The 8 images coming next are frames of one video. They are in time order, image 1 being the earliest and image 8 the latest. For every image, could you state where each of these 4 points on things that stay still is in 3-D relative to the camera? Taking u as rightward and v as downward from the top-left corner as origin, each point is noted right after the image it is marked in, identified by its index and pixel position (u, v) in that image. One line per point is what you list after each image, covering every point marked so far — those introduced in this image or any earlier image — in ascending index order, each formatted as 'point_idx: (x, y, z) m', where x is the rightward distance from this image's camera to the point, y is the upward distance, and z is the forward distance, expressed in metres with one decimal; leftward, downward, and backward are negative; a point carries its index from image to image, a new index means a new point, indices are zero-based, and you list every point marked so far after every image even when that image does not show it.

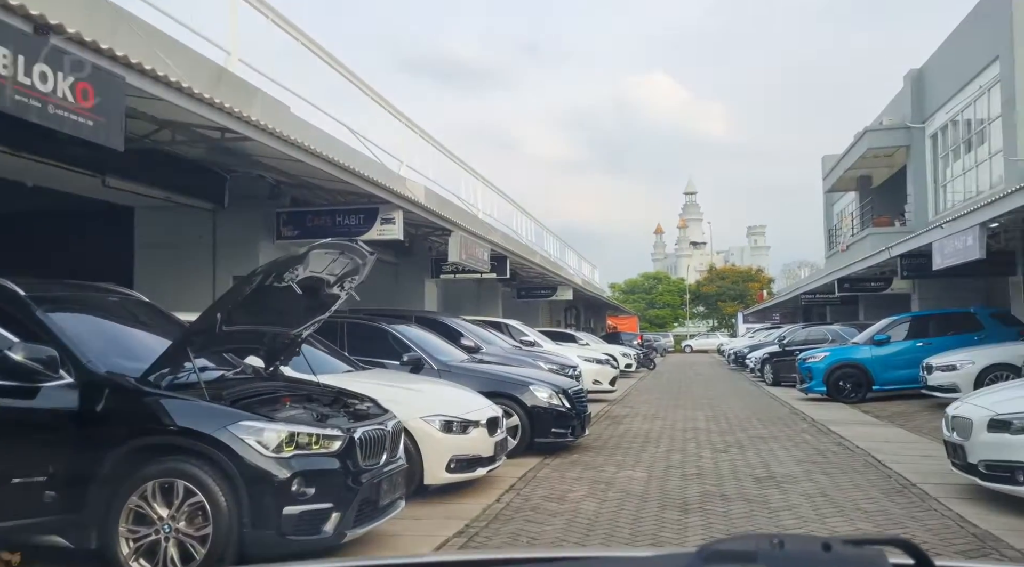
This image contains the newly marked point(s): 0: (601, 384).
0: (+2.2, -2.5, +16.7) m
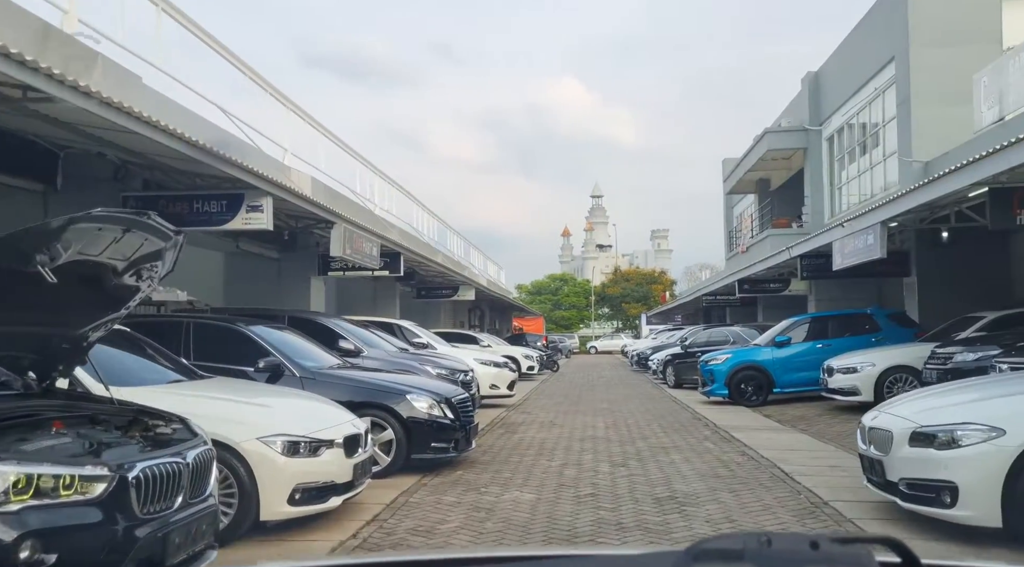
0: (-0.3, -2.4, +15.7) m
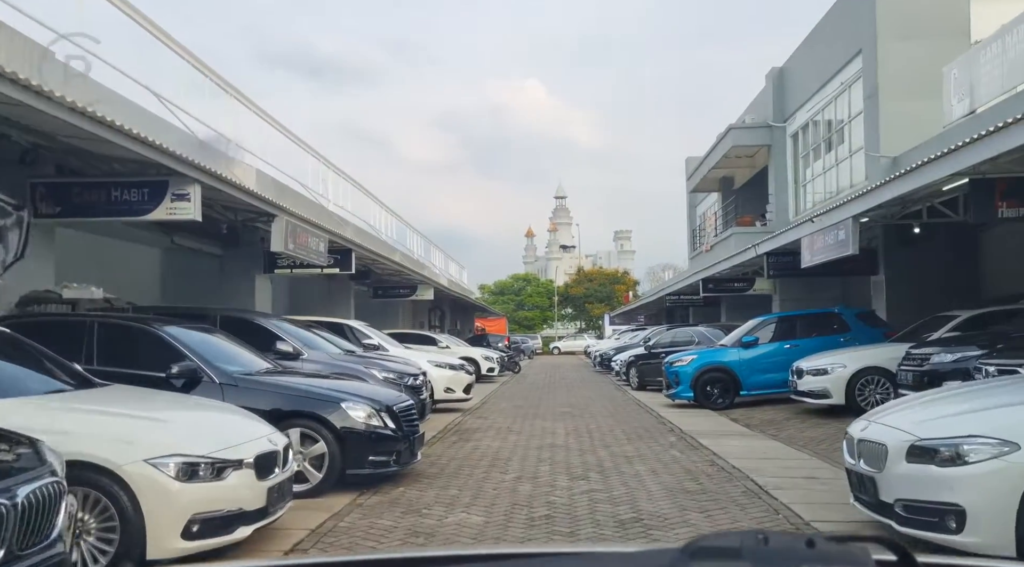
0: (-1.2, -2.4, +14.8) m
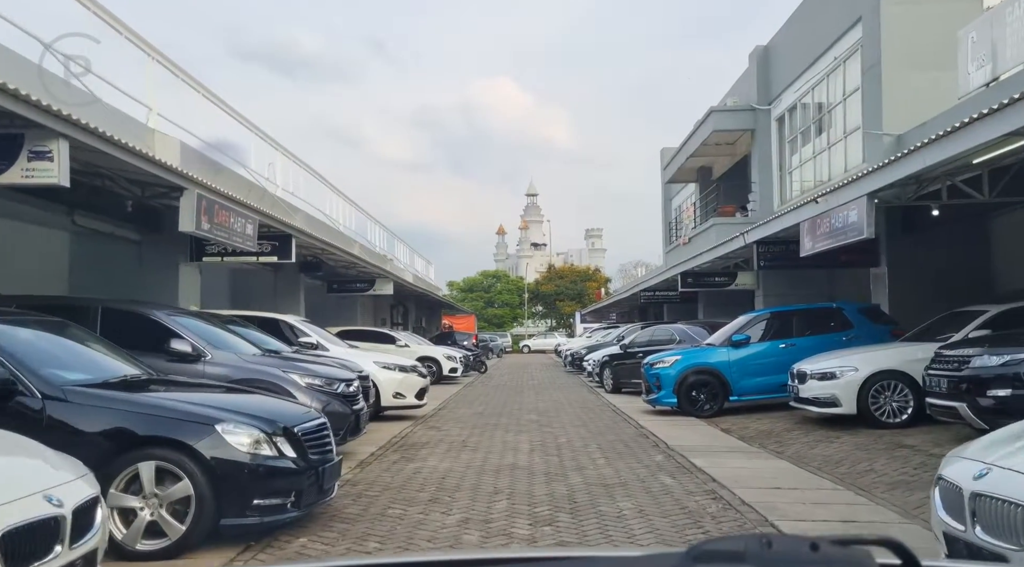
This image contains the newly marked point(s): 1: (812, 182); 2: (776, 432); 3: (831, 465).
0: (-2.0, -2.2, +12.9) m
1: (+8.5, +2.9, +19.2) m
2: (+4.1, -2.3, +10.7) m
3: (+3.7, -2.1, +7.9) m
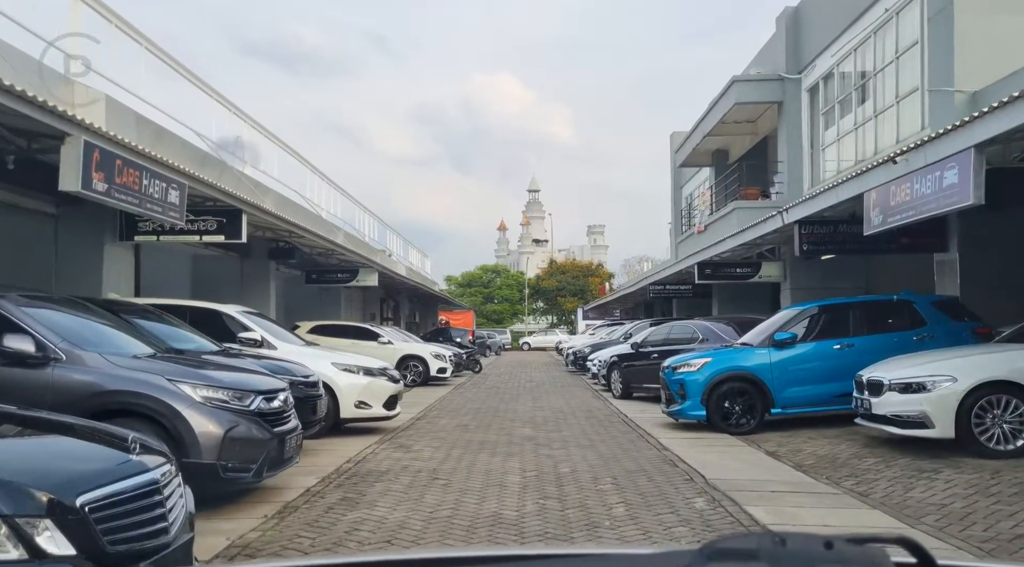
0: (-2.2, -1.9, +10.5) m
1: (+8.4, +3.1, +16.8) m
2: (+4.0, -2.1, +8.2) m
3: (+3.5, -1.9, +5.5) m
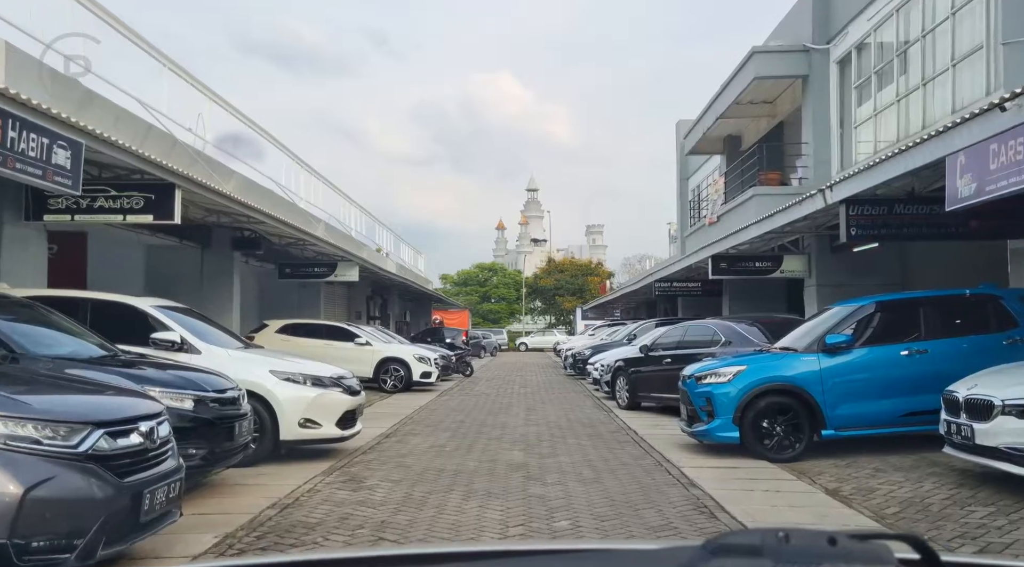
0: (-2.4, -1.8, +8.4) m
1: (+8.2, +3.2, +14.7) m
2: (+3.8, -2.0, +6.1) m
3: (+3.4, -1.8, +3.4) m
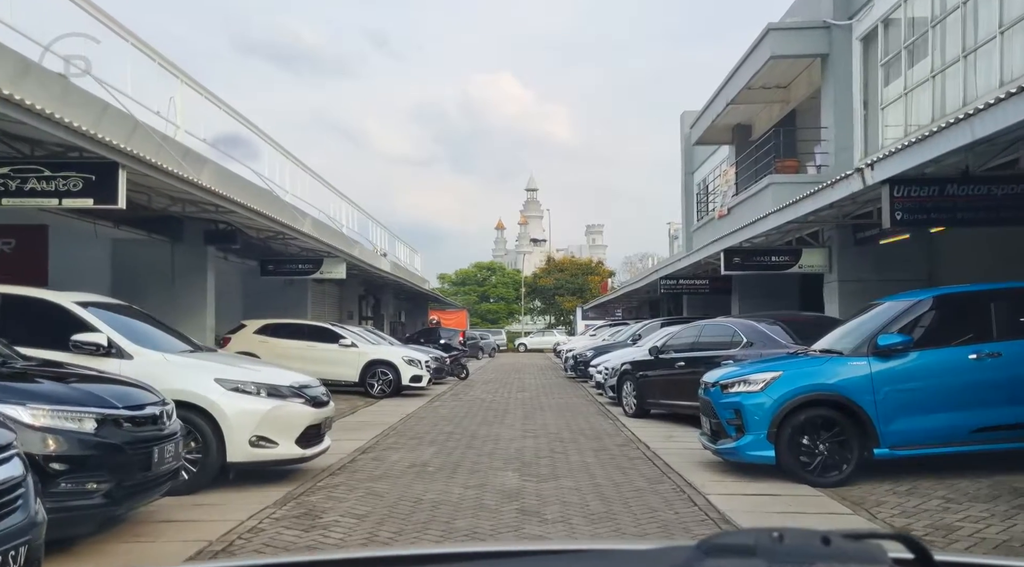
0: (-2.4, -1.7, +7.1) m
1: (+8.1, +3.3, +13.4) m
2: (+3.7, -1.9, +4.8) m
3: (+3.3, -1.7, +2.0) m
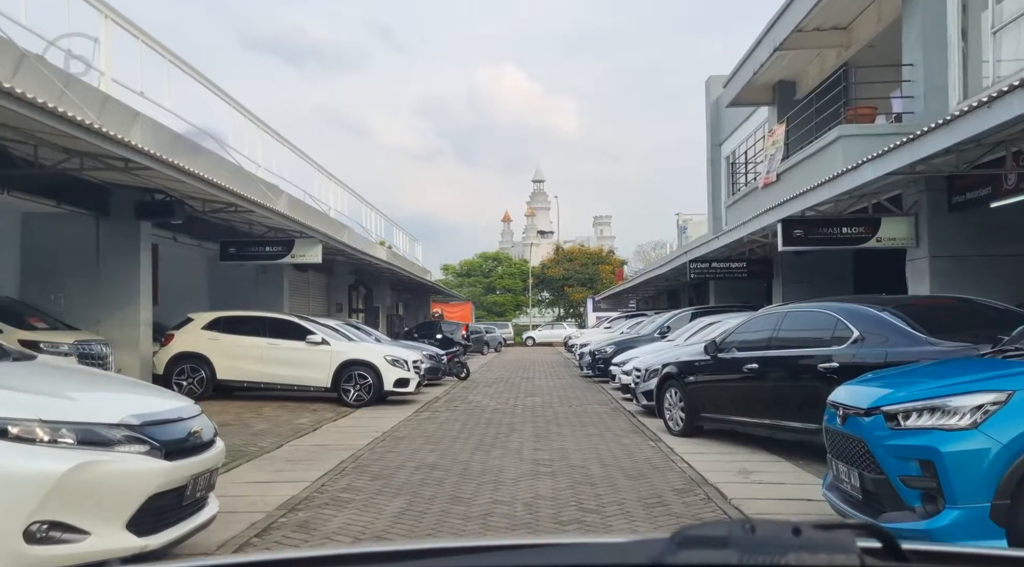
0: (-2.4, -1.4, +3.8) m
1: (+8.2, +3.7, +10.0) m
2: (+3.7, -1.6, +1.5) m
3: (+3.3, -1.4, -1.2) m
